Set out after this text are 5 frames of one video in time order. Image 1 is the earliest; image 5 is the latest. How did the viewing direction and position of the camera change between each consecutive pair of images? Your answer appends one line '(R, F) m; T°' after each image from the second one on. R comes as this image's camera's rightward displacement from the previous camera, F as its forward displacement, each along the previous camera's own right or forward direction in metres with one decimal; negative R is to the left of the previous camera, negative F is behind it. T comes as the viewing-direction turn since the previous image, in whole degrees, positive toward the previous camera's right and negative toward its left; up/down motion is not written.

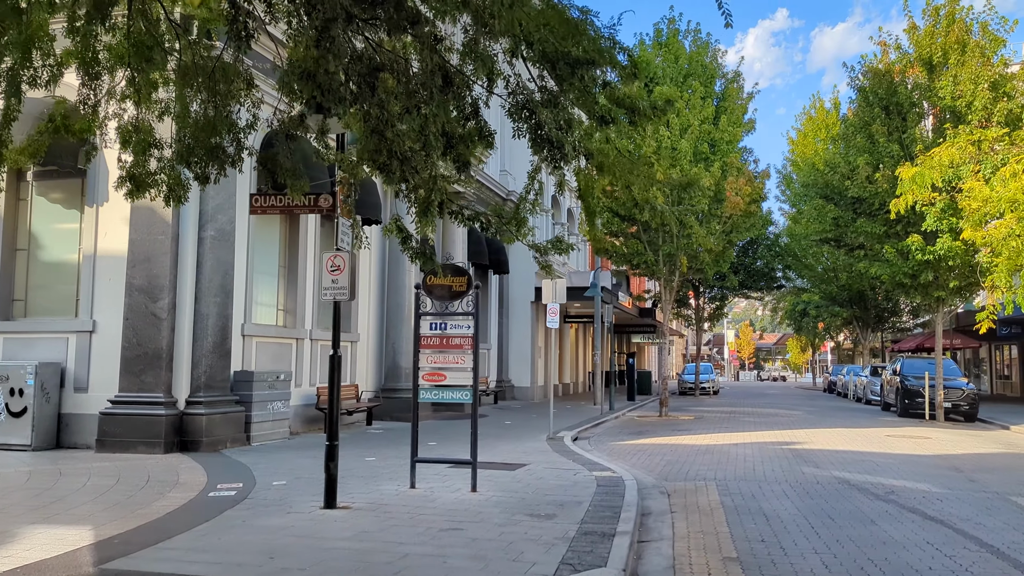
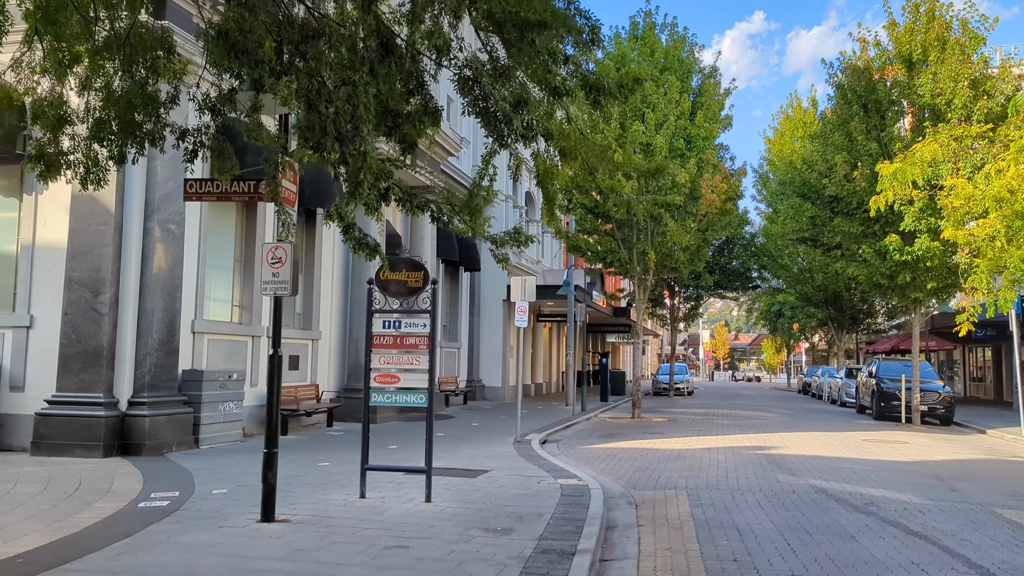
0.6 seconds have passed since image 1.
(+0.2, +0.6) m; +2°
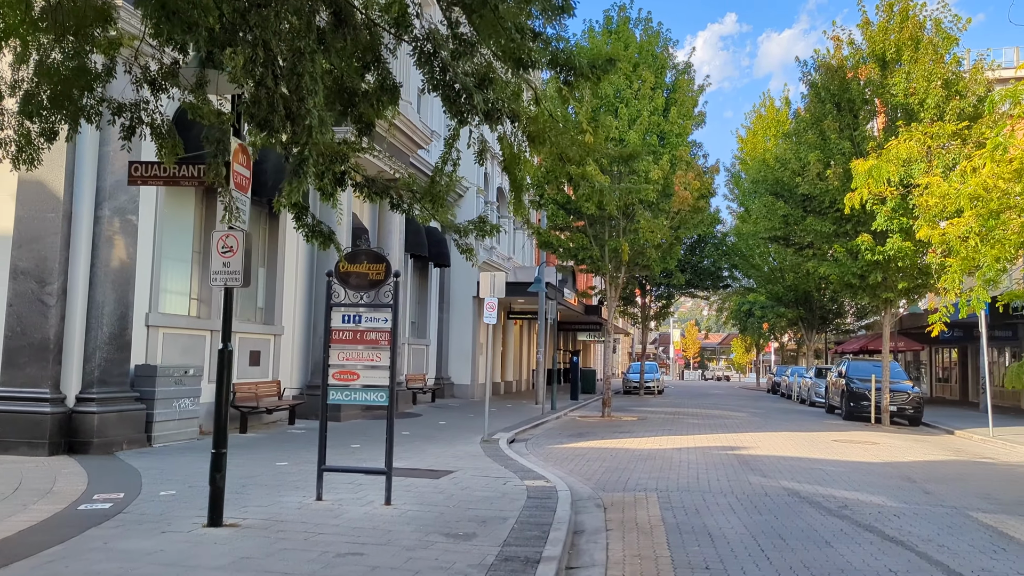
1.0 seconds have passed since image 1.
(+0.1, +0.3) m; +2°
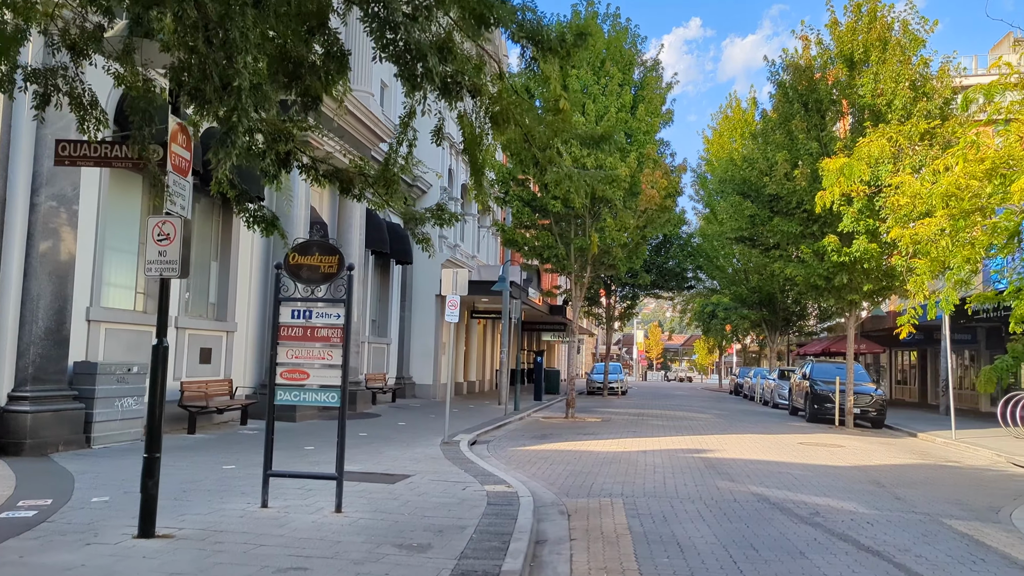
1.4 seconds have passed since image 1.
(0.0, +0.4) m; +3°
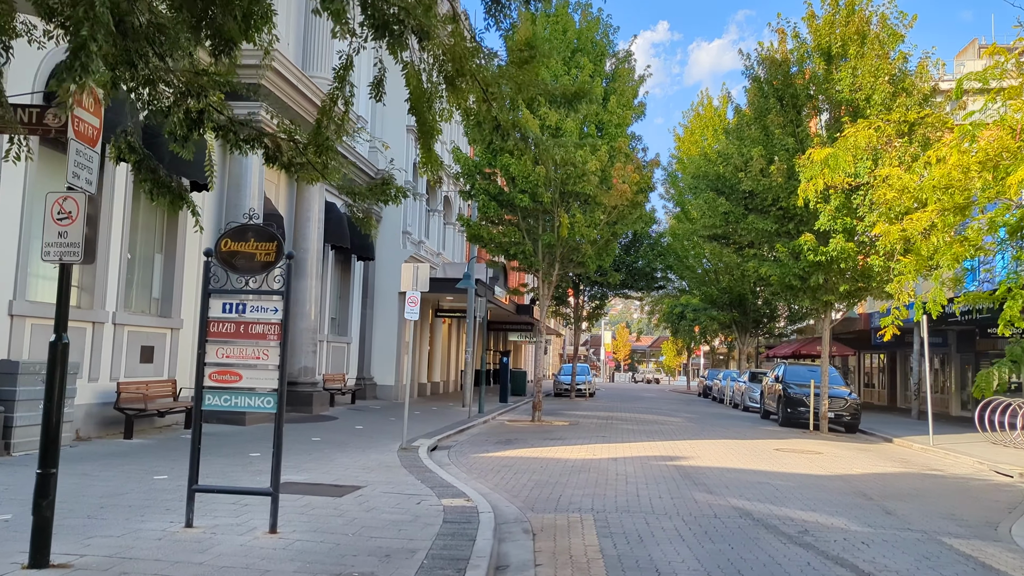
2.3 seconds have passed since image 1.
(+0.1, +0.8) m; +2°
